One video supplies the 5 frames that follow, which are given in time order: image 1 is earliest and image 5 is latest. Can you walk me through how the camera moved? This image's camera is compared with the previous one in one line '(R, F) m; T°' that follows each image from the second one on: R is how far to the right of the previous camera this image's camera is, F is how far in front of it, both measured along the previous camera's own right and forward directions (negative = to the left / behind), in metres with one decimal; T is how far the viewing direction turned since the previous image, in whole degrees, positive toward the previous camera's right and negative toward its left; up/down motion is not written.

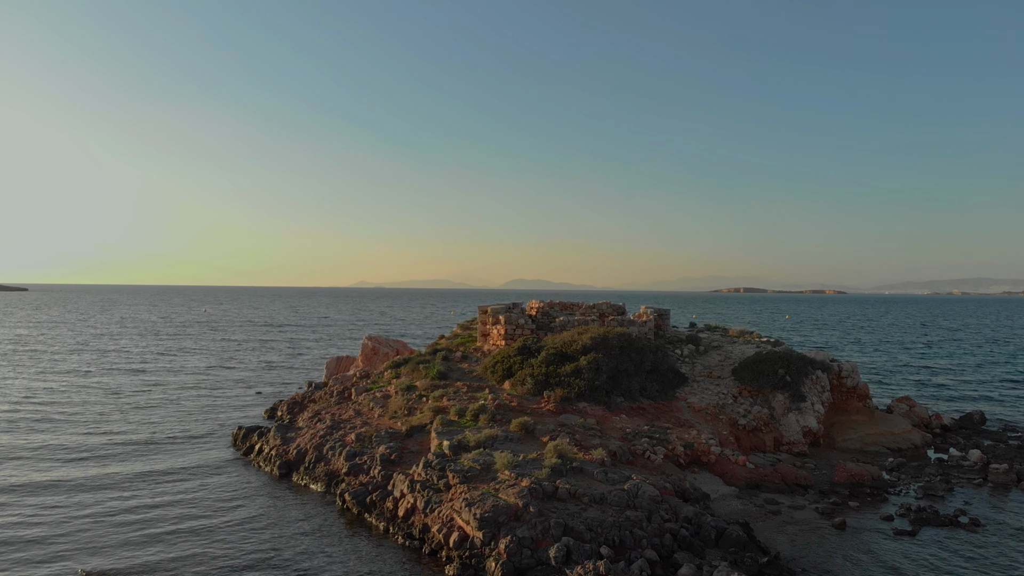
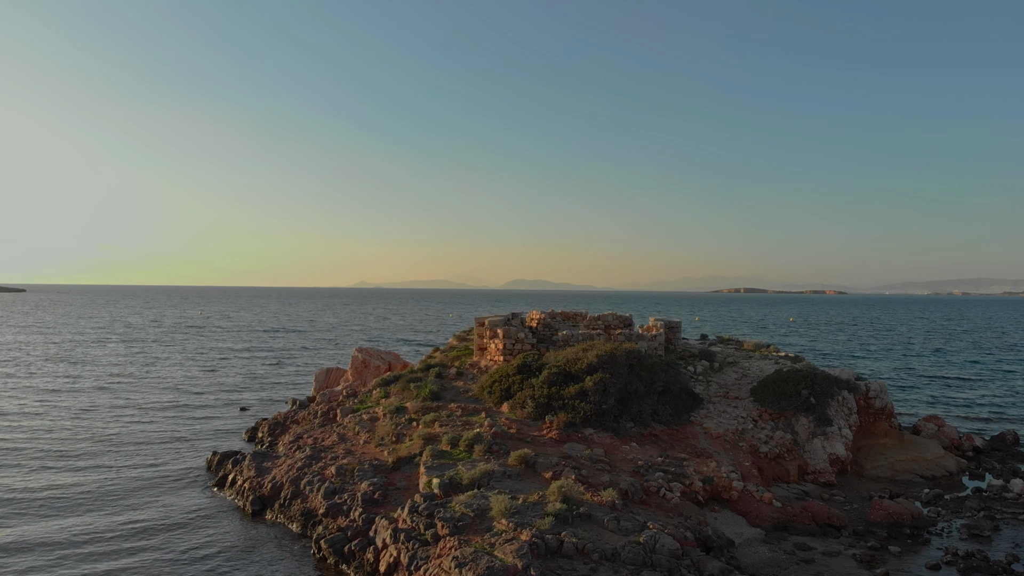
(0.0, +1.7) m; 0°
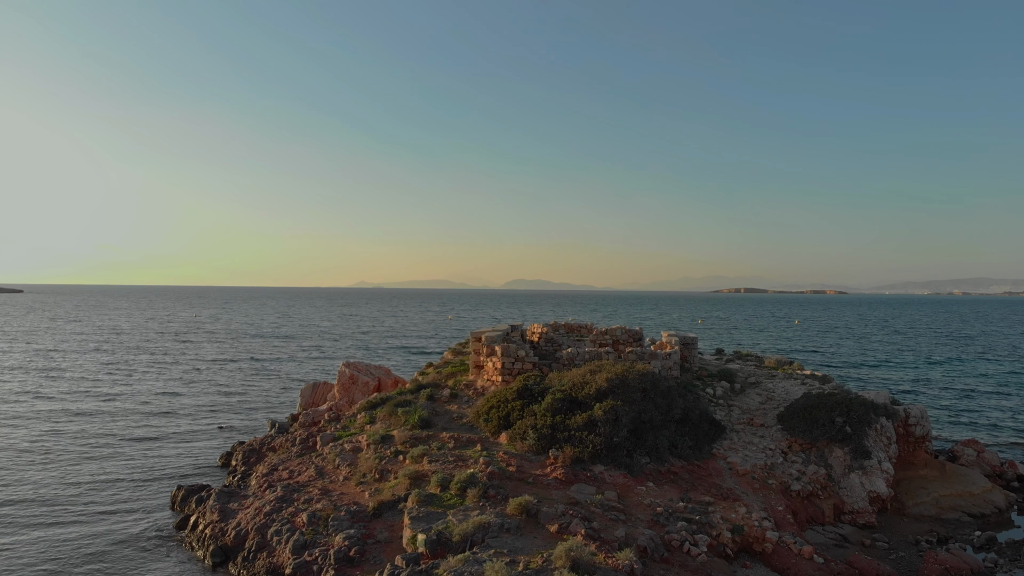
(0.0, +1.9) m; 0°
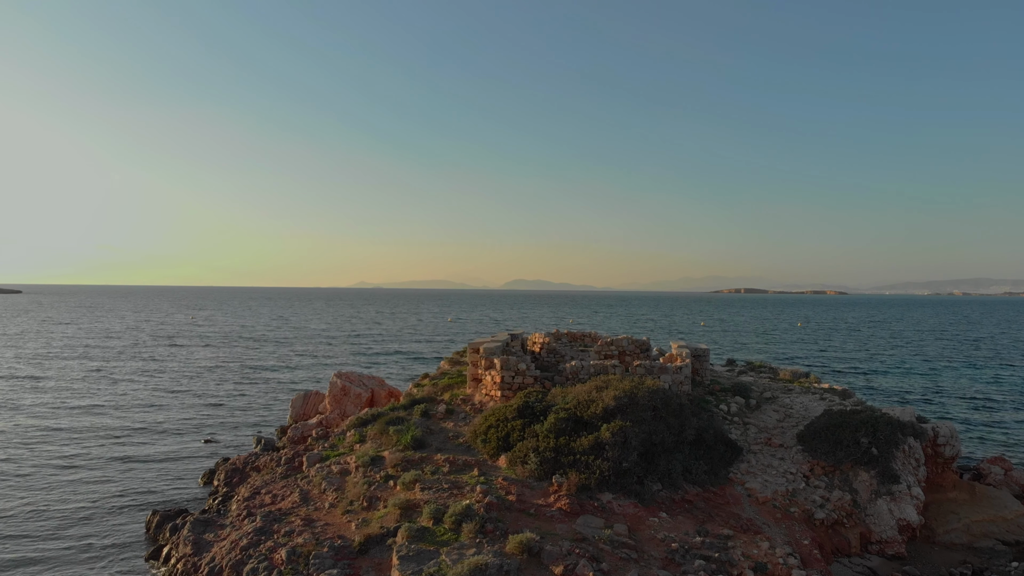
(0.0, +1.2) m; 0°
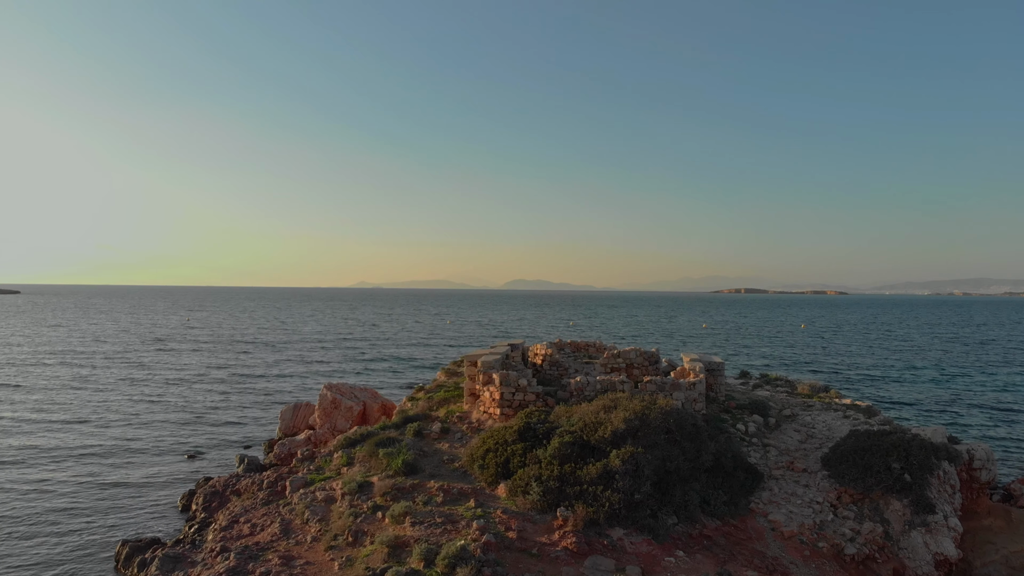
(0.0, +1.2) m; 0°
